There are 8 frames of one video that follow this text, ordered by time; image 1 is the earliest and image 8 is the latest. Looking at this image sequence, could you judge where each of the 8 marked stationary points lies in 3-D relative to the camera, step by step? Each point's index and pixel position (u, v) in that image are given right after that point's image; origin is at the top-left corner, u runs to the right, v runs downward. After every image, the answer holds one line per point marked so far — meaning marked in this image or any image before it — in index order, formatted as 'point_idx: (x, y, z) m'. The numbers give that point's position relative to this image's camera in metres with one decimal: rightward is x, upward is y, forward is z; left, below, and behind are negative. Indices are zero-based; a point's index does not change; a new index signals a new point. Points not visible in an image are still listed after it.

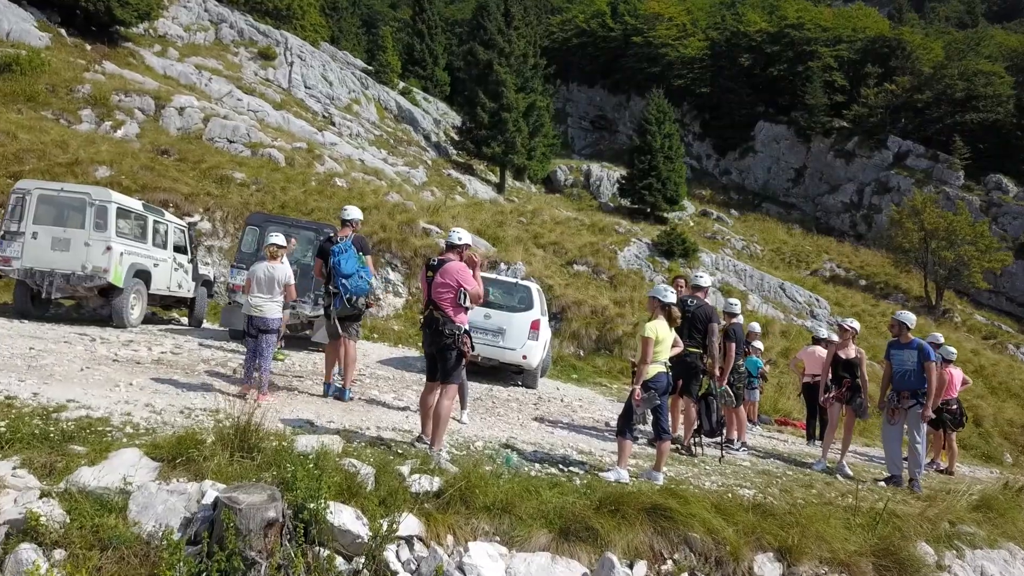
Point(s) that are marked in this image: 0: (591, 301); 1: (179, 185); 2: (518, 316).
0: (+1.2, -0.2, +16.1) m
1: (-5.2, +1.6, +16.3) m
2: (+0.1, -0.3, +10.3) m
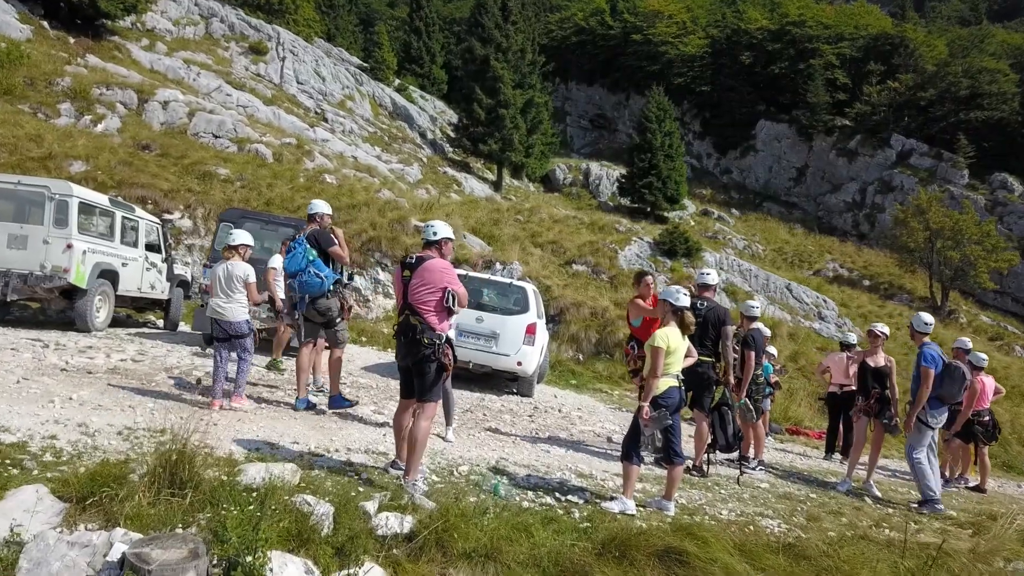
0: (+1.2, -0.2, +15.4) m
1: (-5.3, +1.6, +15.6) m
2: (0.0, -0.3, +9.6) m
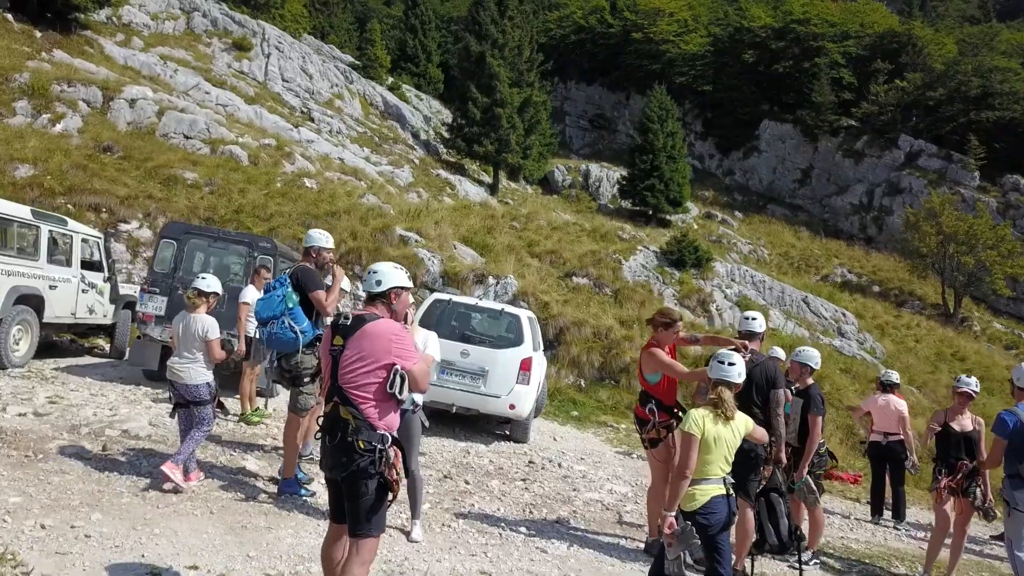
0: (+1.1, -0.4, +13.9) m
1: (-5.3, +1.4, +14.1) m
2: (-0.1, -0.5, +8.1) m
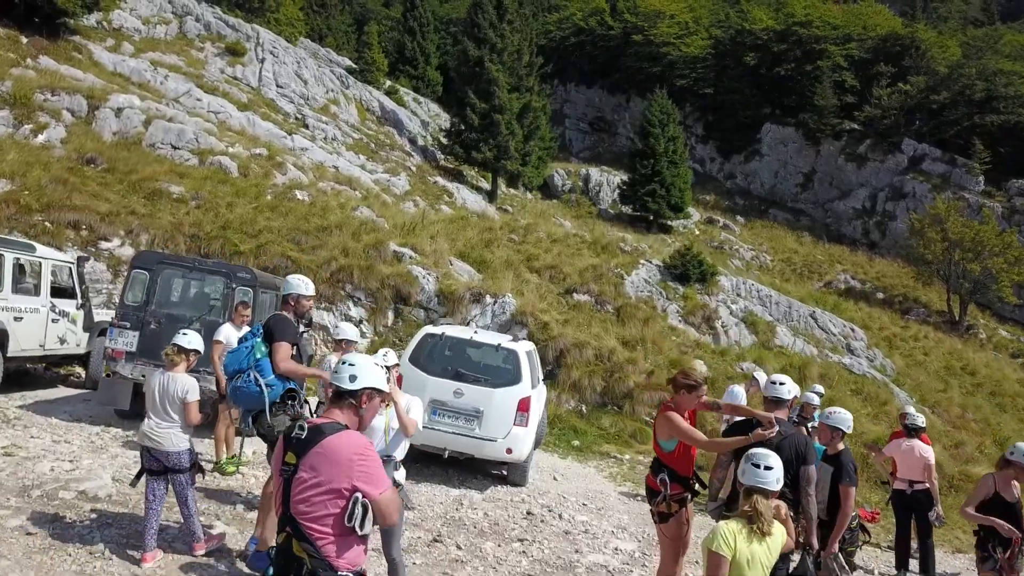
0: (+1.1, -0.7, +13.4) m
1: (-5.4, +1.1, +13.5) m
2: (-0.1, -0.8, +7.5) m
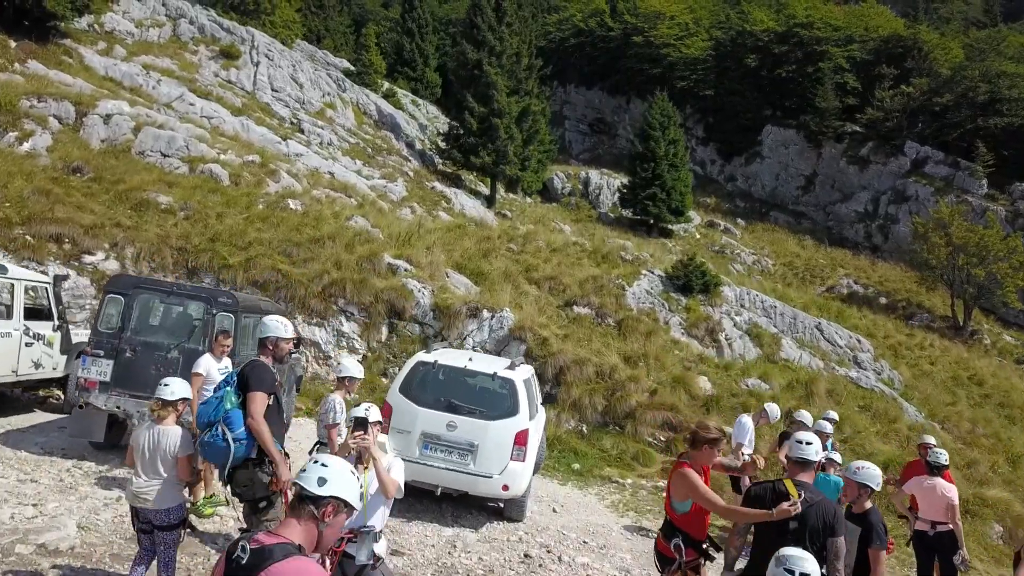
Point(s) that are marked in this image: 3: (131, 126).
0: (+1.0, -0.9, +12.9) m
1: (-5.4, +0.9, +13.1) m
2: (-0.1, -0.9, +7.1) m
3: (-6.4, +2.7, +17.5) m
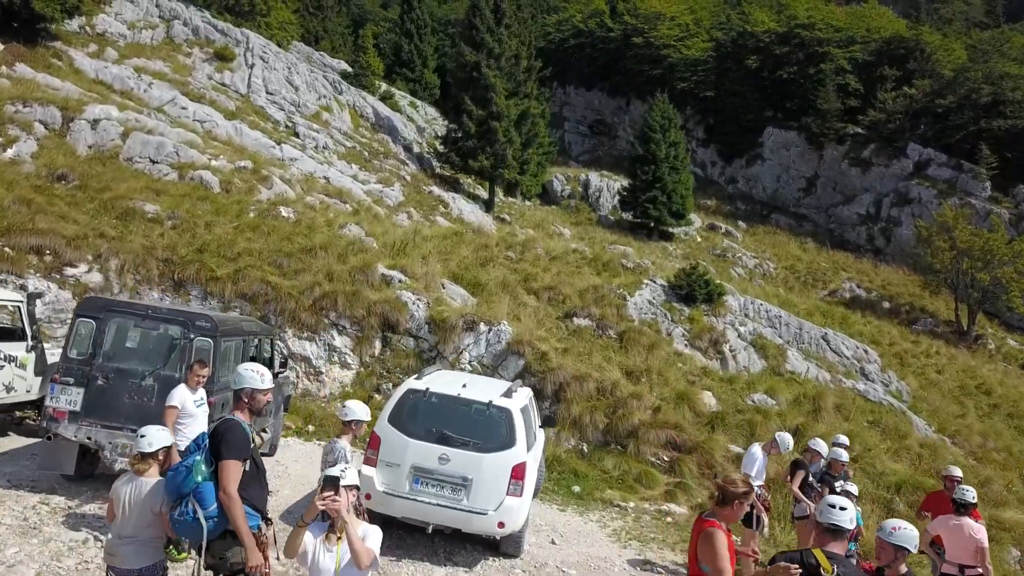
0: (+1.0, -1.0, +12.5) m
1: (-5.4, +0.8, +12.6) m
2: (-0.1, -1.1, +6.7) m
3: (-6.4, +2.6, +17.0) m
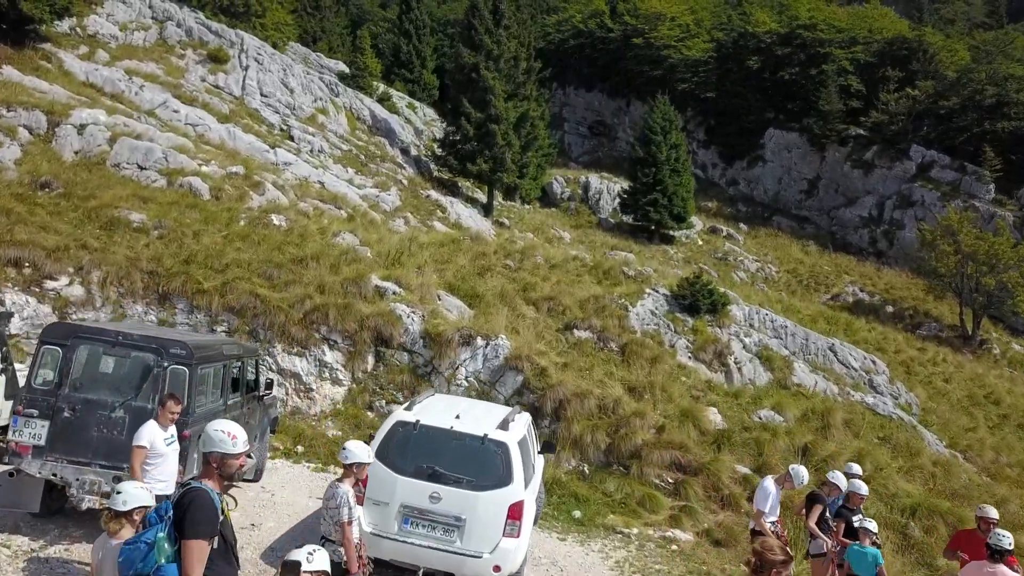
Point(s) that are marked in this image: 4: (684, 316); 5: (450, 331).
0: (+1.0, -1.2, +12.0) m
1: (-5.4, +0.6, +12.2) m
2: (-0.2, -1.2, +6.2) m
3: (-6.4, +2.4, +16.6) m
4: (+2.7, -0.4, +16.1) m
5: (-0.7, -0.5, +12.5) m
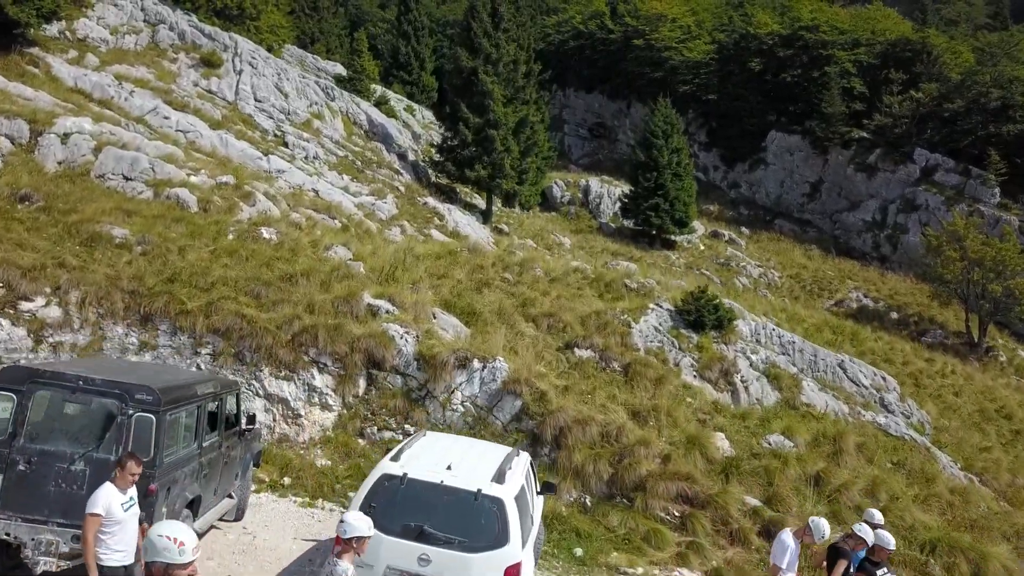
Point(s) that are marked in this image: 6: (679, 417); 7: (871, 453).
0: (+1.0, -1.4, +11.5) m
1: (-5.5, +0.4, +11.6) m
2: (-0.2, -1.5, +5.6) m
3: (-6.5, +2.2, +16.0) m
4: (+2.6, -0.7, +15.6) m
5: (-0.8, -0.7, +11.9) m
6: (+2.0, -1.5, +12.3) m
7: (+4.5, -2.0, +13.0) m
